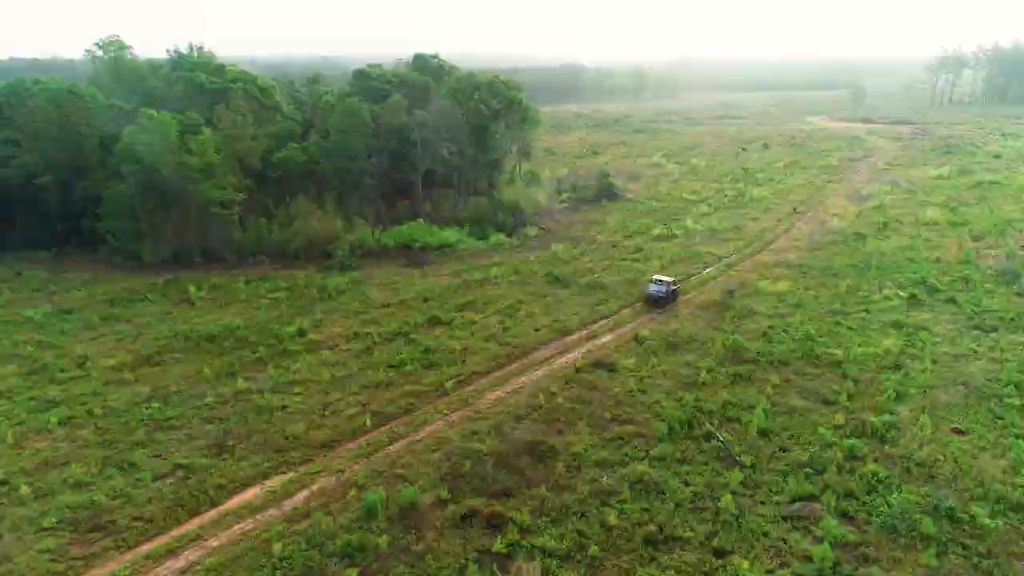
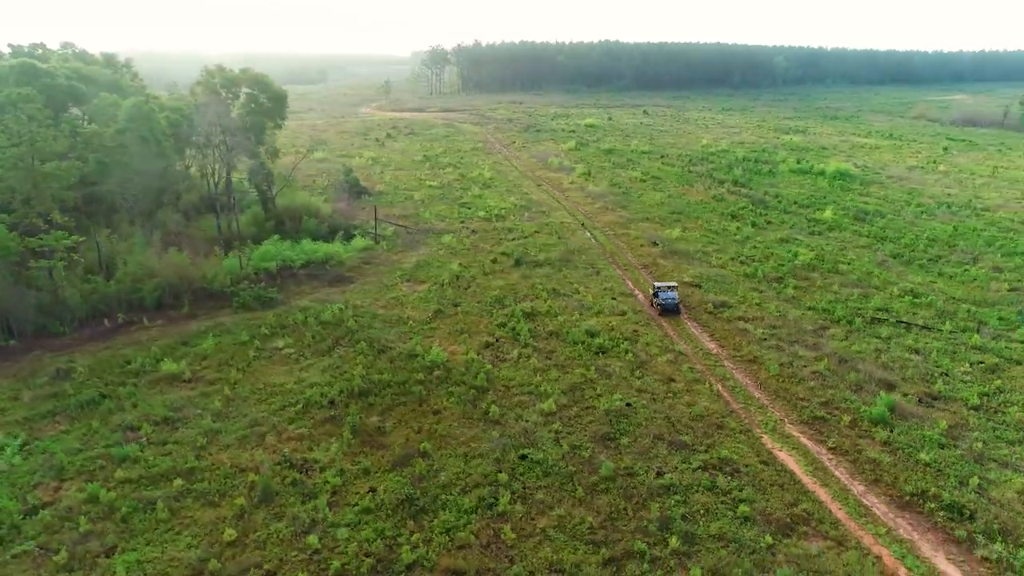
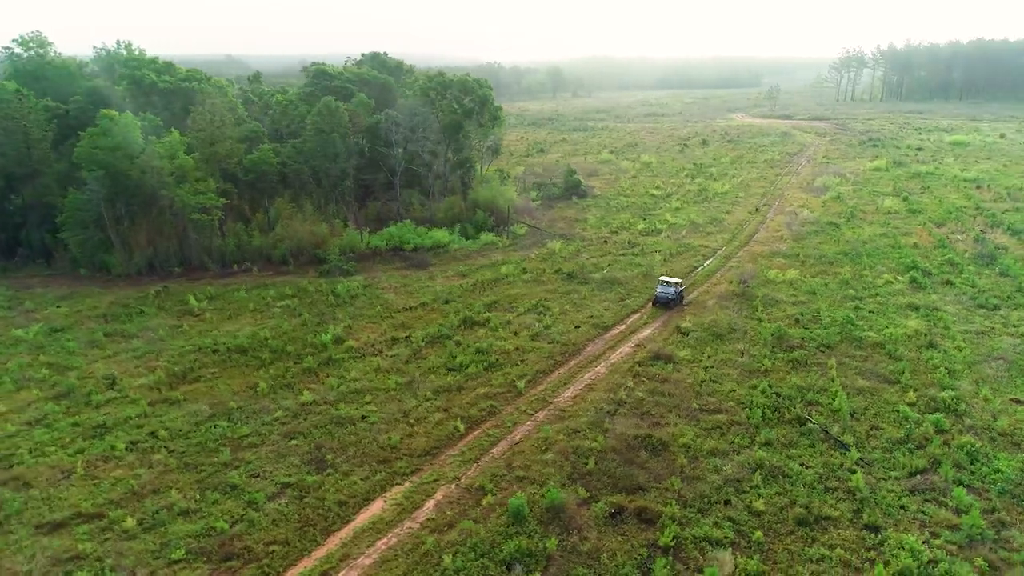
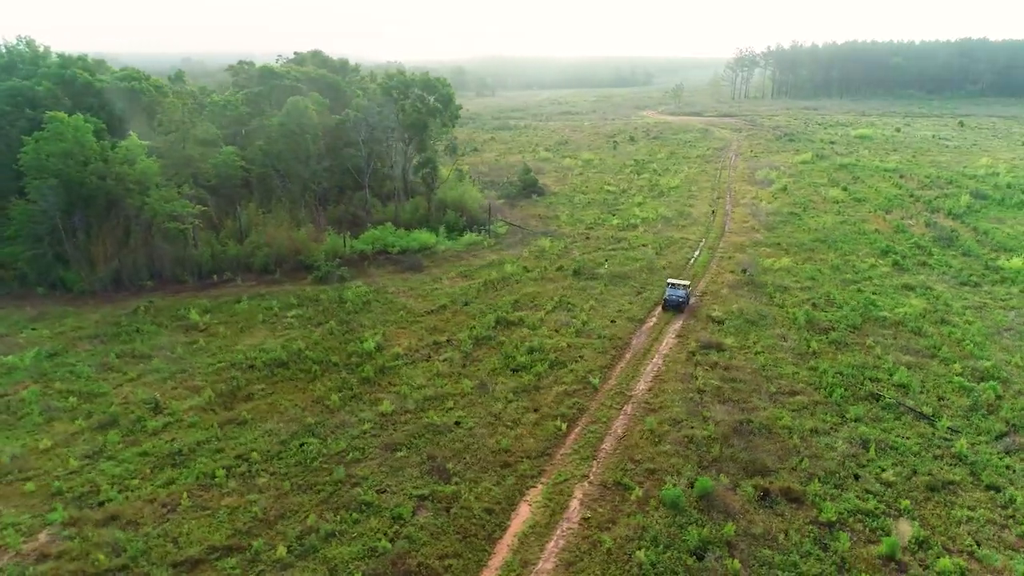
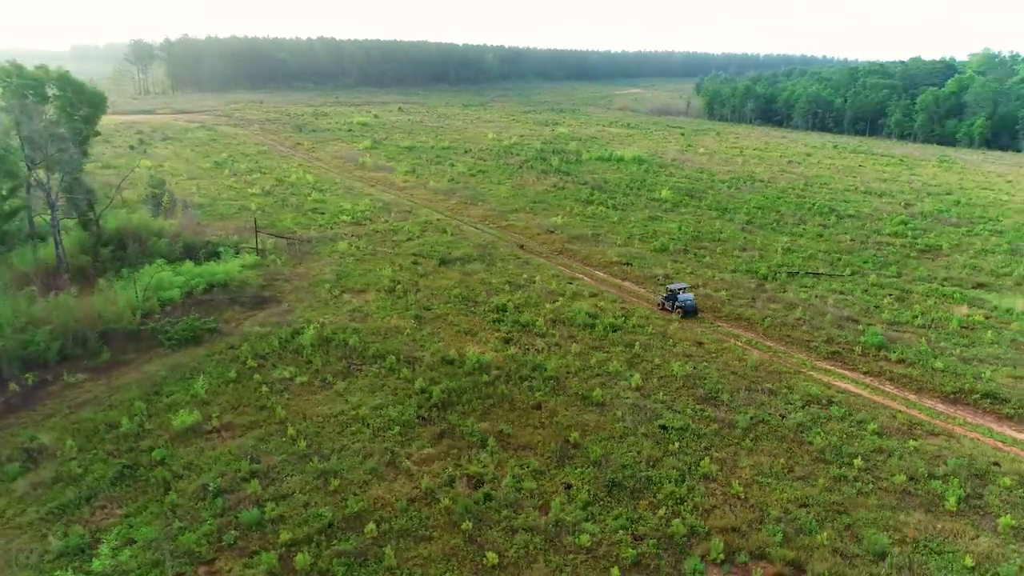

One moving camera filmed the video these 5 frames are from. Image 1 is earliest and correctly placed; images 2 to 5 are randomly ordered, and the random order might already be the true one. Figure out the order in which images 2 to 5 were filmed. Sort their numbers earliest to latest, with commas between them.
3, 4, 2, 5
